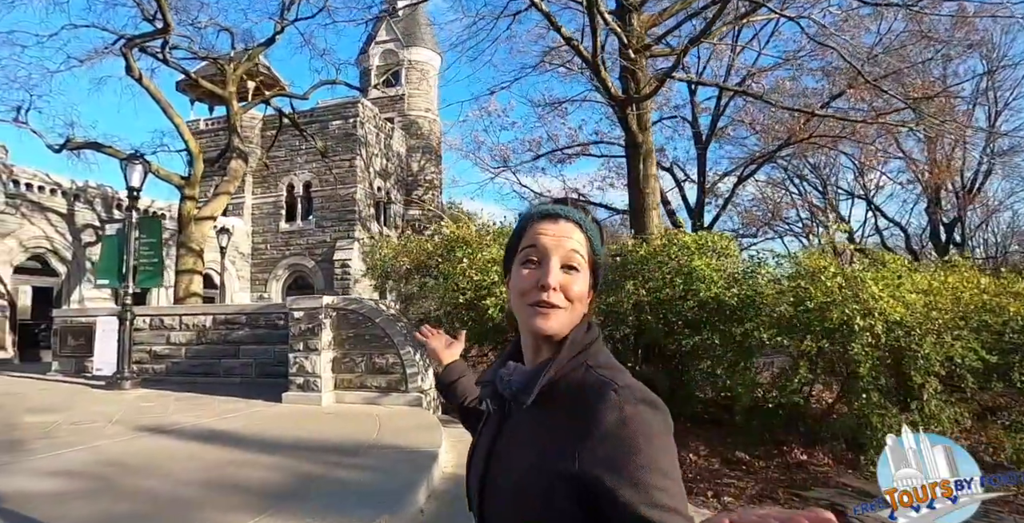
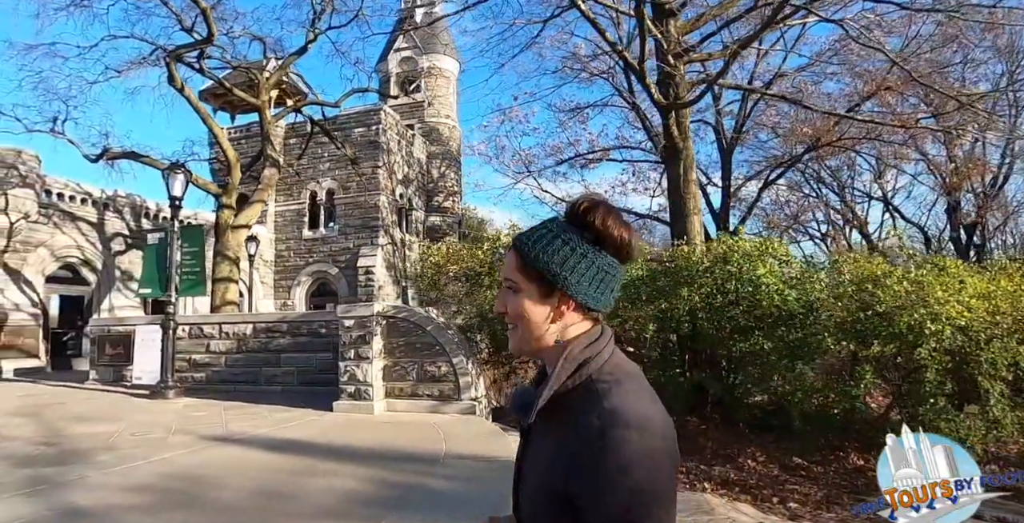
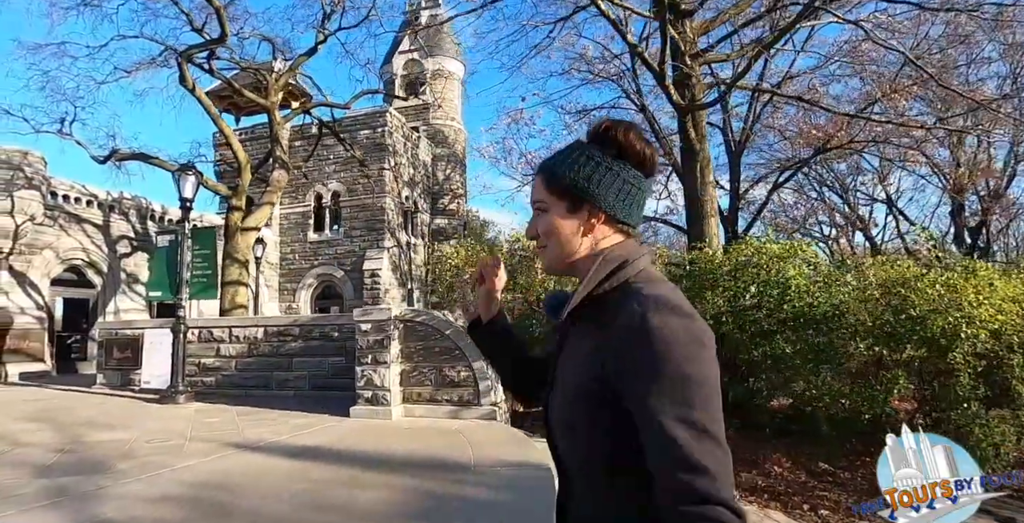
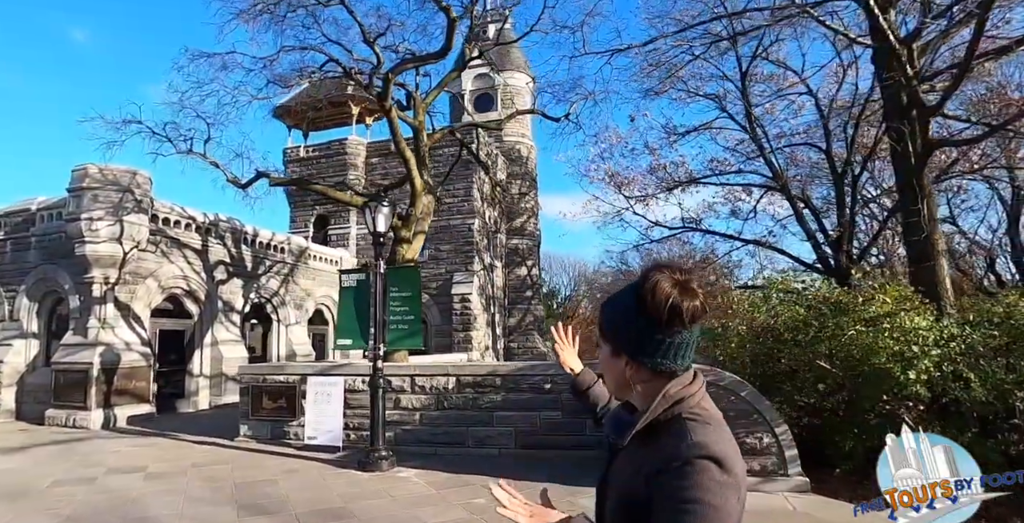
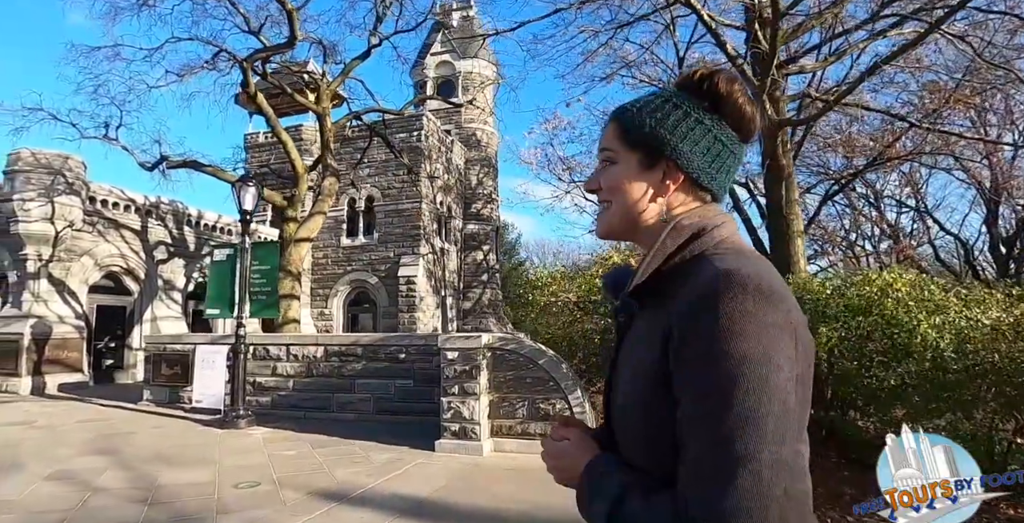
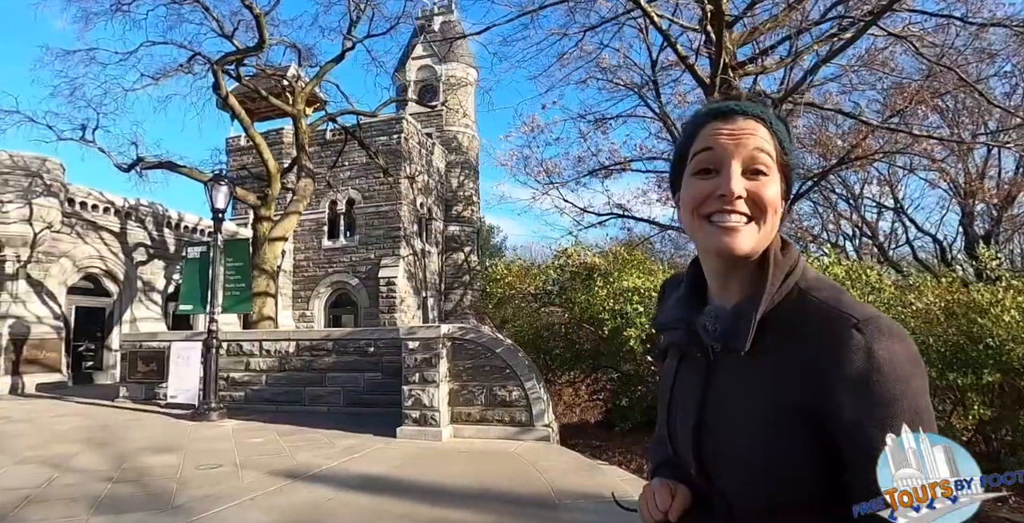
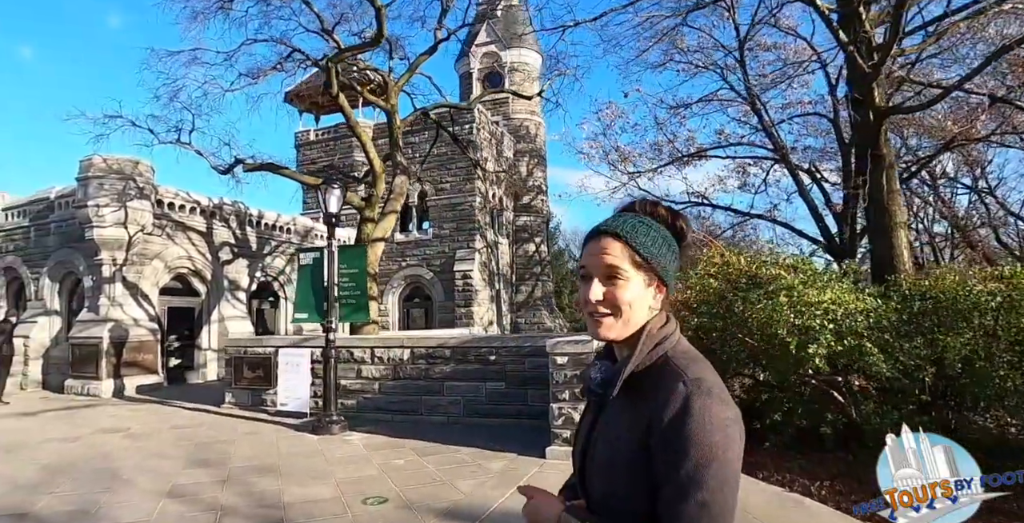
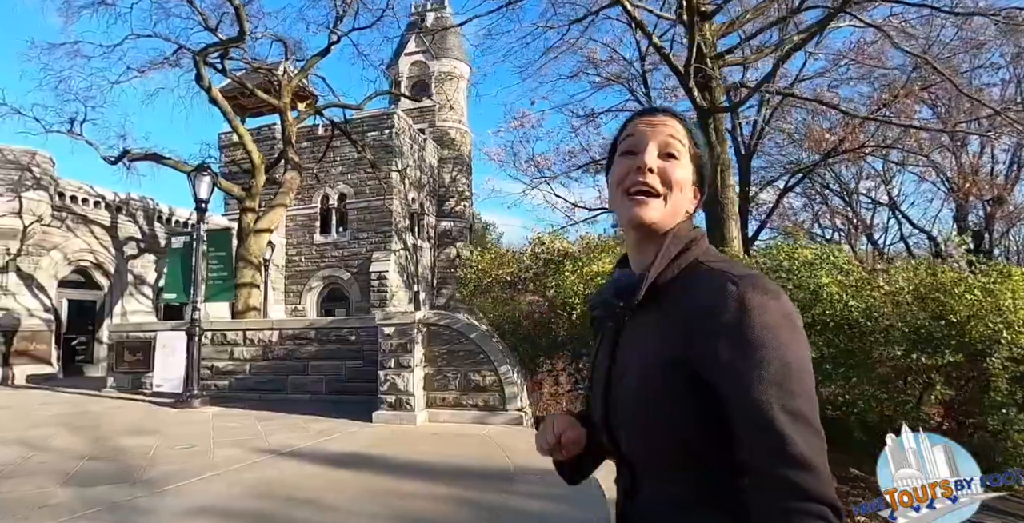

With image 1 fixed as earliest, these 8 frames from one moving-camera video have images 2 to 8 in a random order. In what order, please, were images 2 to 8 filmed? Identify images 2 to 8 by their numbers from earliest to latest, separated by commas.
2, 3, 8, 6, 5, 7, 4
